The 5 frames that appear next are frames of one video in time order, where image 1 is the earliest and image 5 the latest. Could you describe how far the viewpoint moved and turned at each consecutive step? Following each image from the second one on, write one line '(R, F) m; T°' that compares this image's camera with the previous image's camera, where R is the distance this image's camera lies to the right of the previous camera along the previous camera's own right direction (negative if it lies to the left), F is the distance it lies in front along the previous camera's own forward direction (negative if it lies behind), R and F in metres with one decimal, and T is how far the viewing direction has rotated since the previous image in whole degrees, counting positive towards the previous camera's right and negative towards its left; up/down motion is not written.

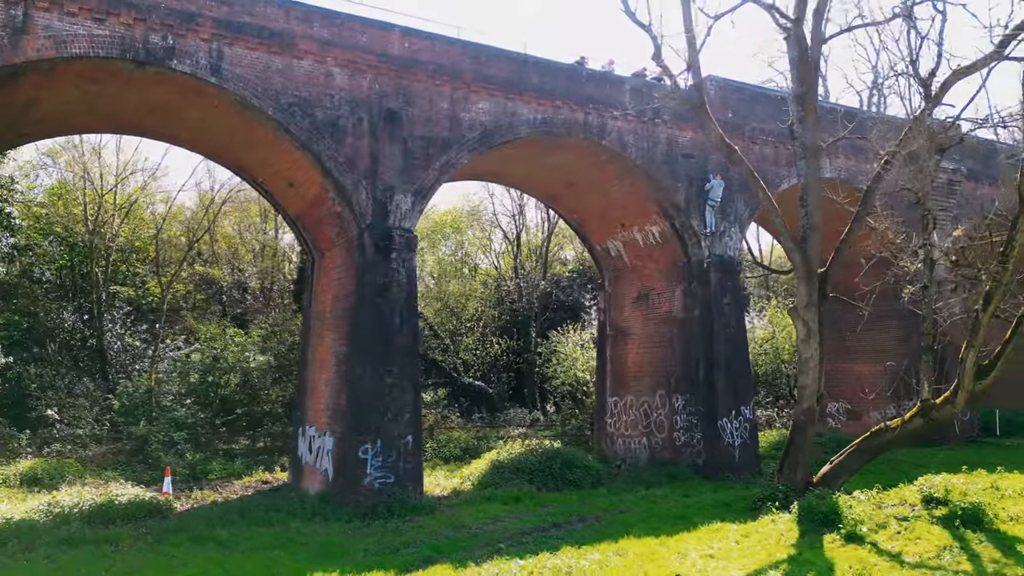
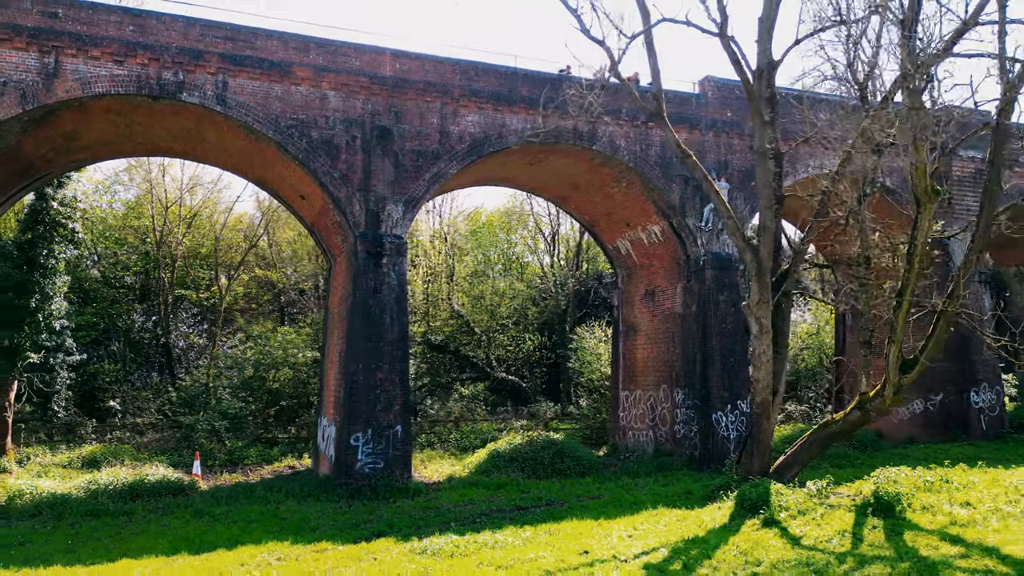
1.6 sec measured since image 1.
(+2.2, -0.9) m; -7°
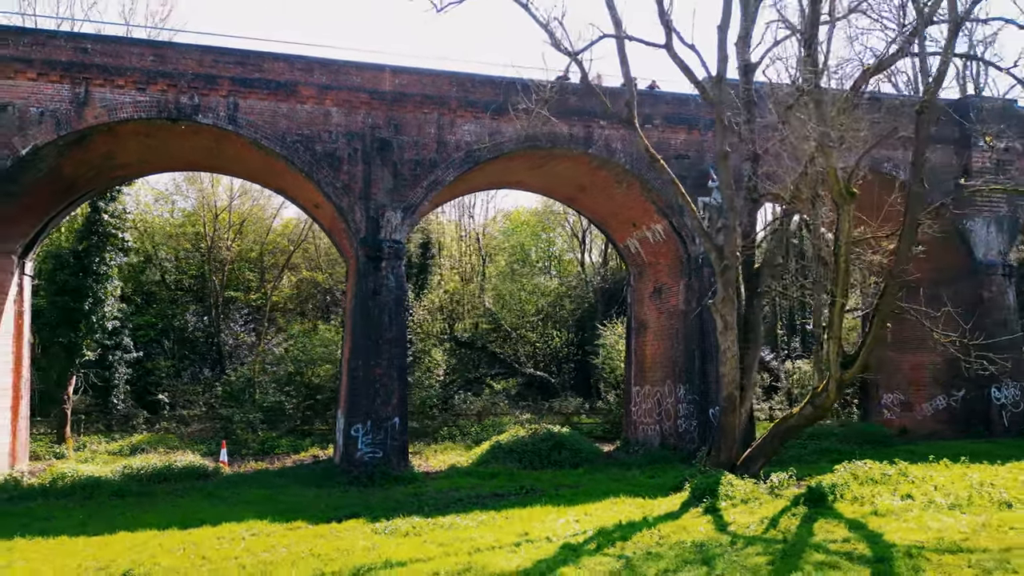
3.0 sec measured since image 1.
(+1.8, -0.7) m; -6°
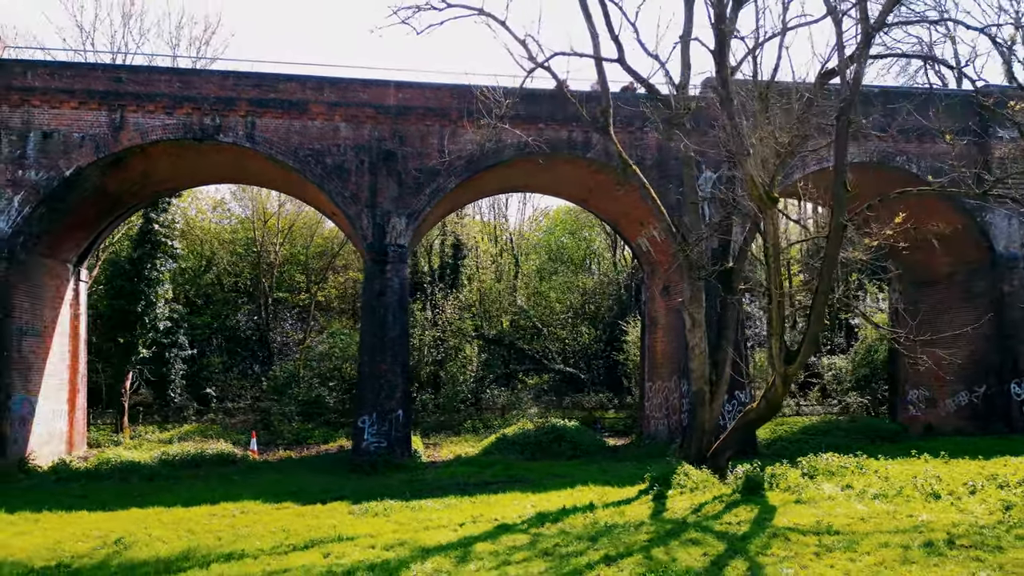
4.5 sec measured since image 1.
(+1.9, -0.8) m; -6°
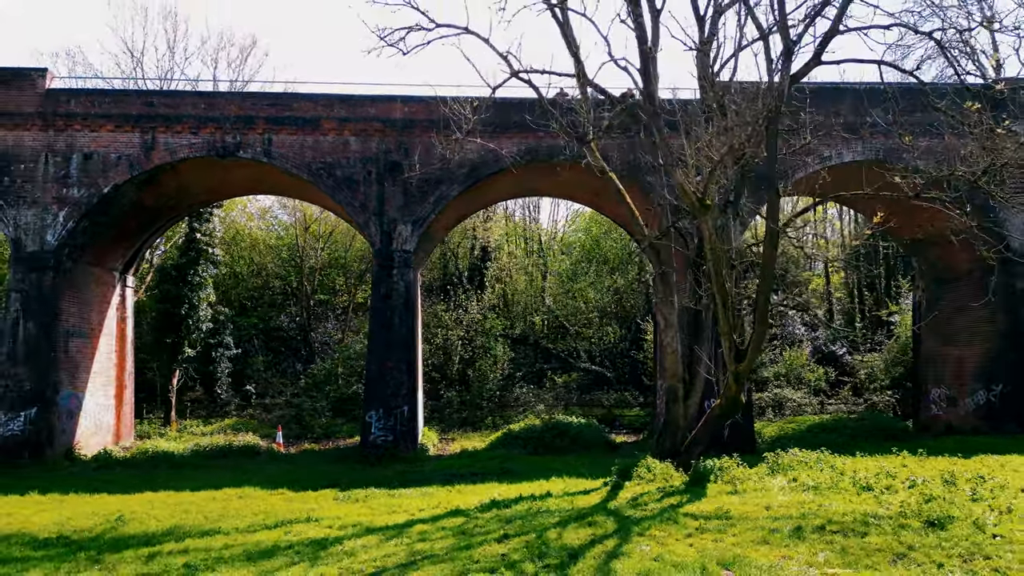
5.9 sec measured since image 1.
(+1.8, -0.8) m; -5°
